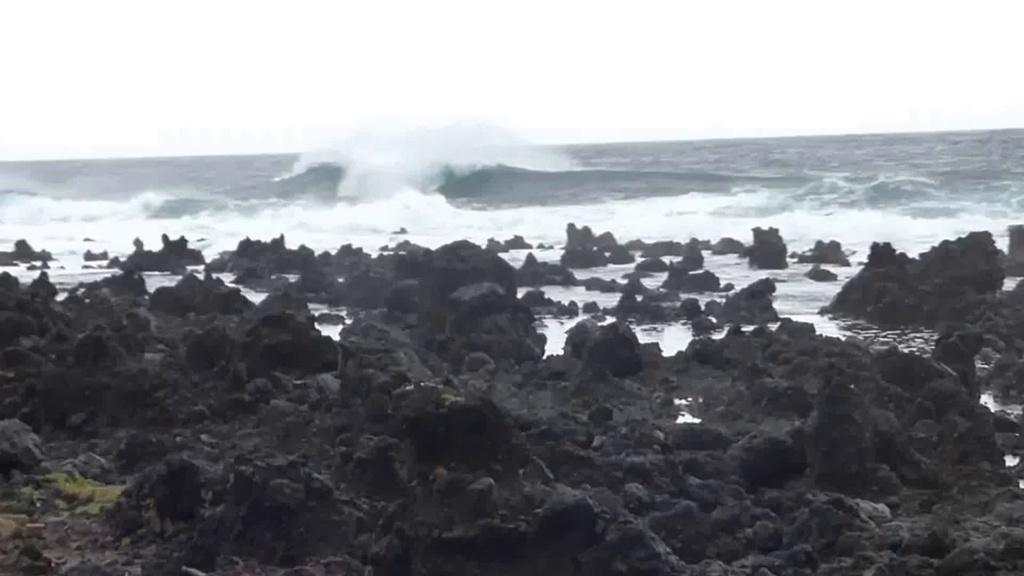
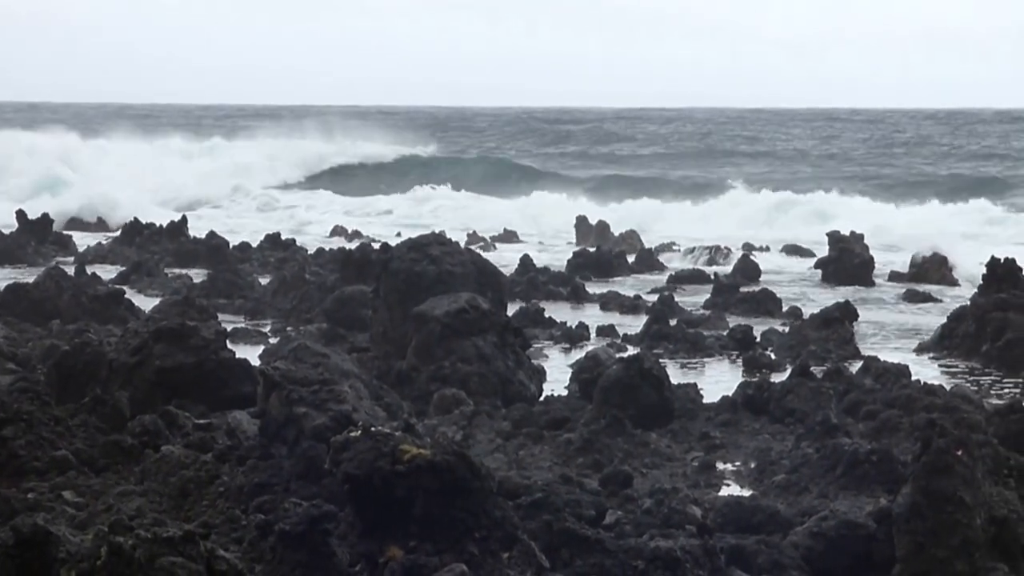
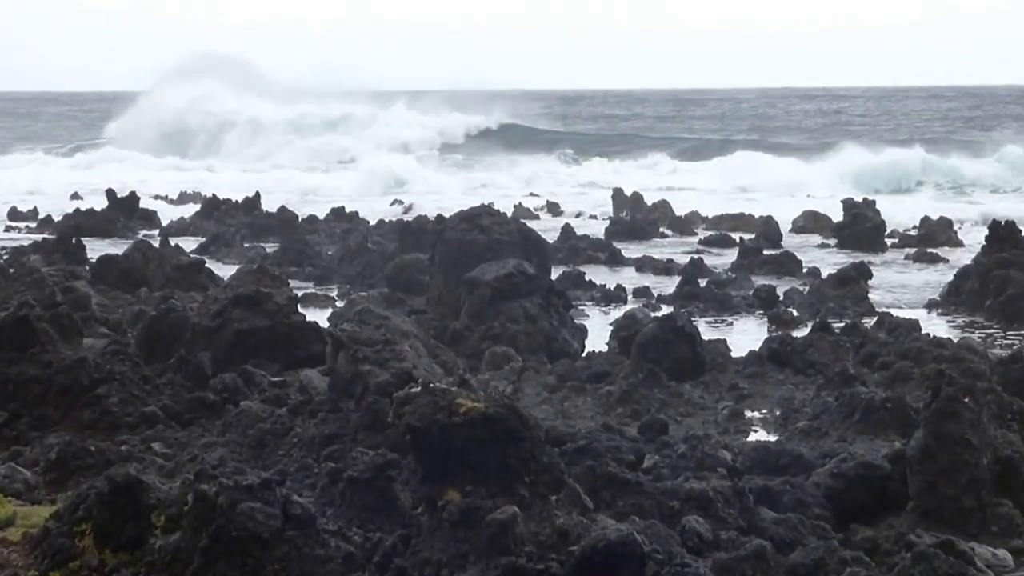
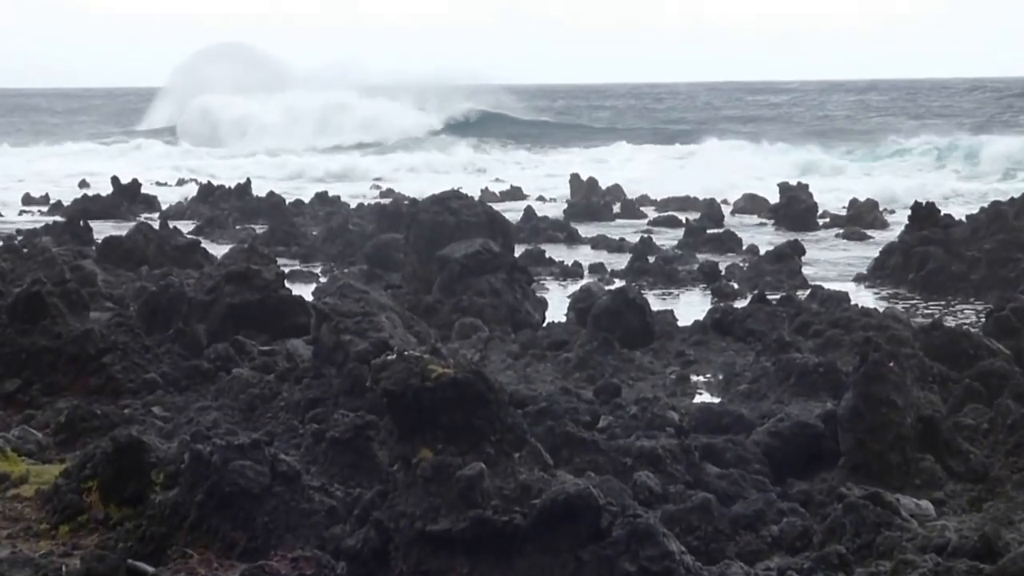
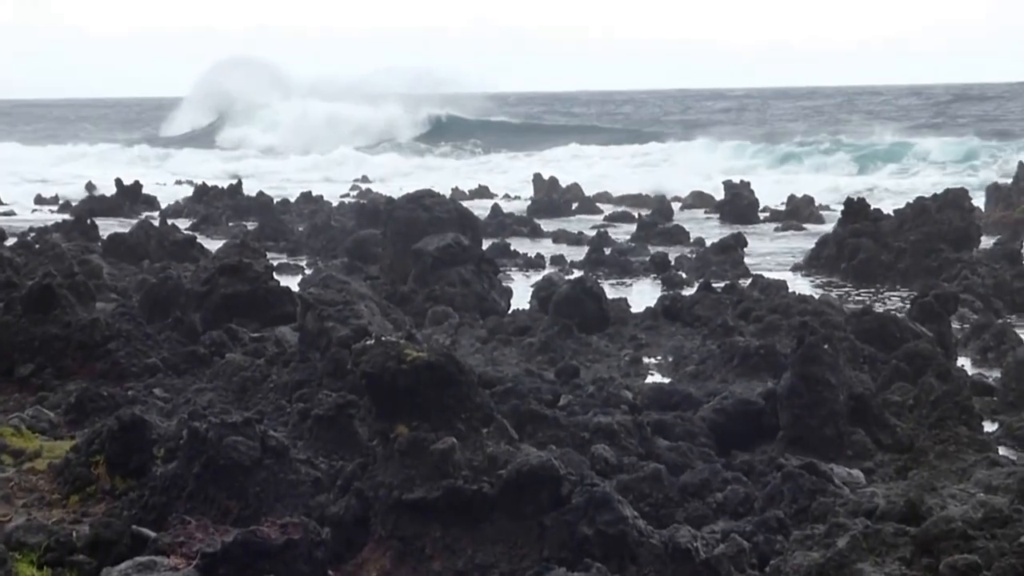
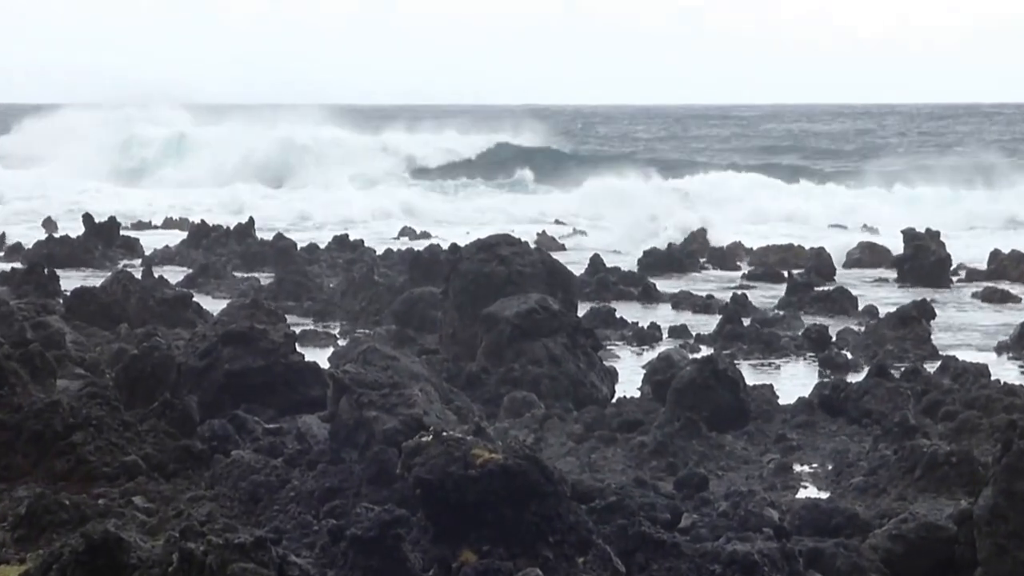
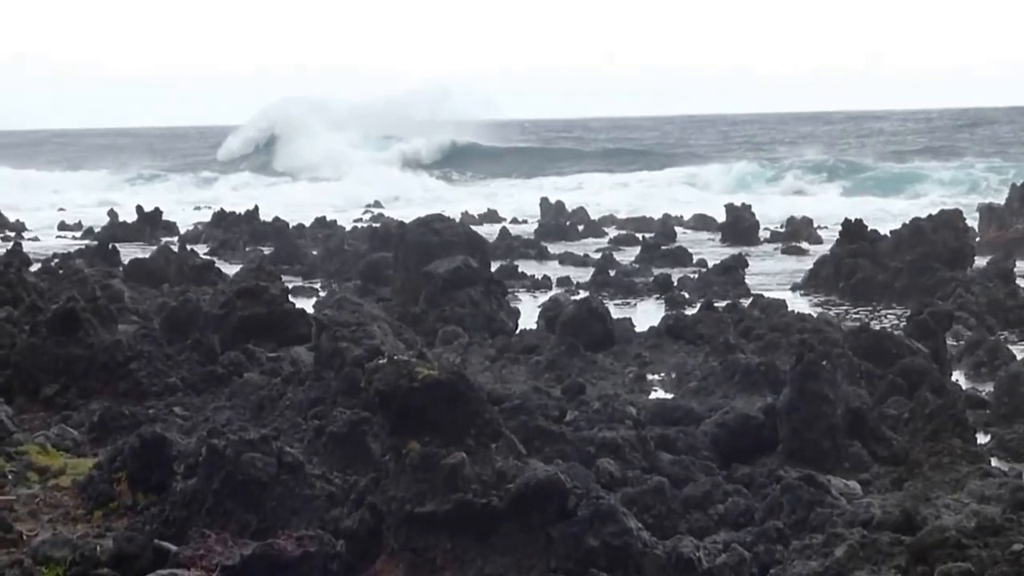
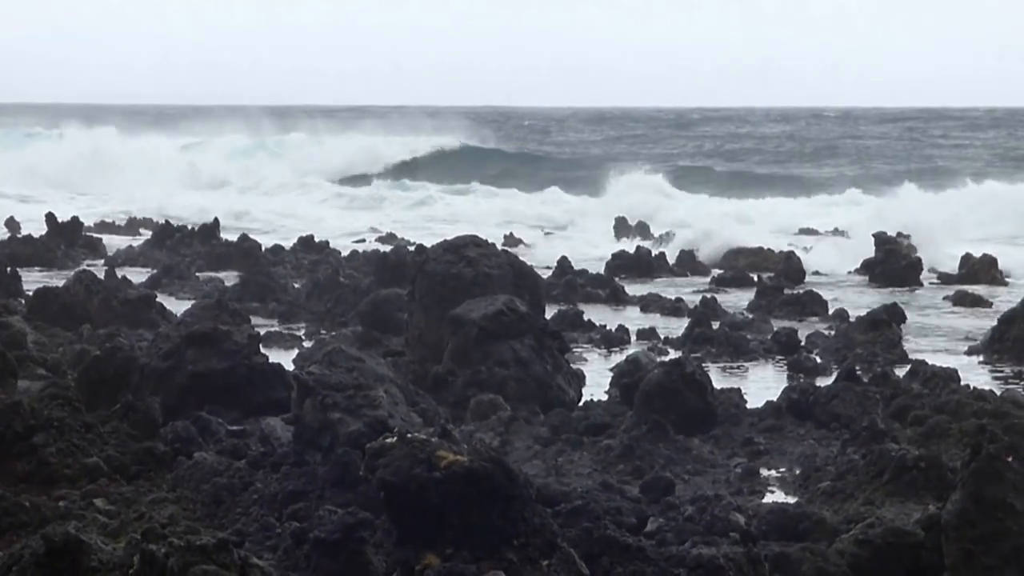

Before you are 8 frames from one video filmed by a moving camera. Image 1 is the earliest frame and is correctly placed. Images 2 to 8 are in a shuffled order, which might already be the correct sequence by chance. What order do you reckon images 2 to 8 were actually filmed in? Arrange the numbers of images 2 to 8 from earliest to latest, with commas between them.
7, 5, 4, 3, 6, 8, 2
